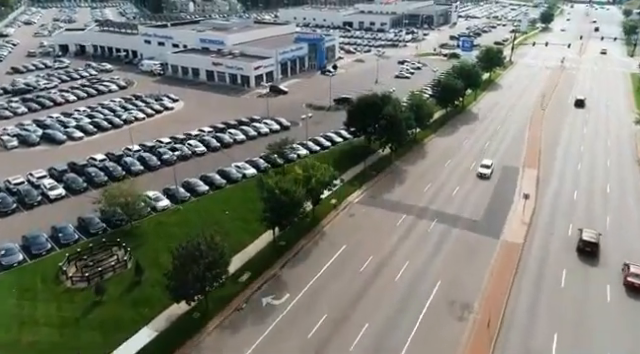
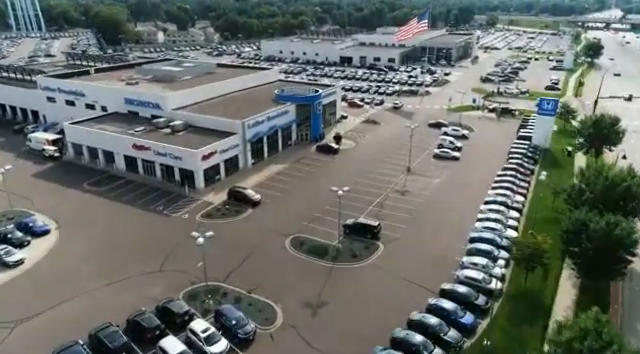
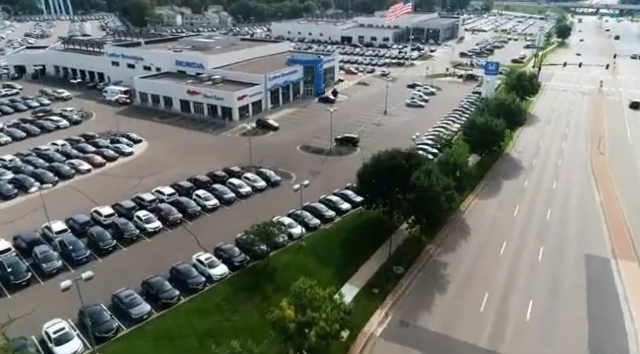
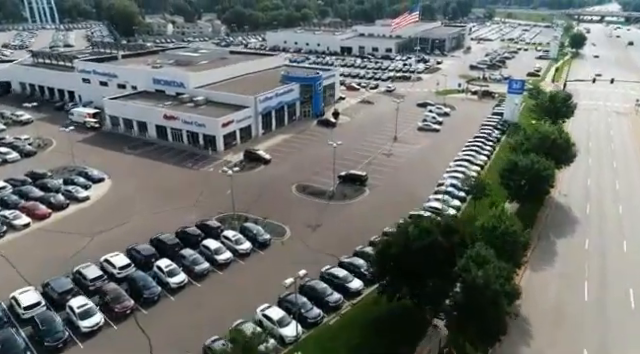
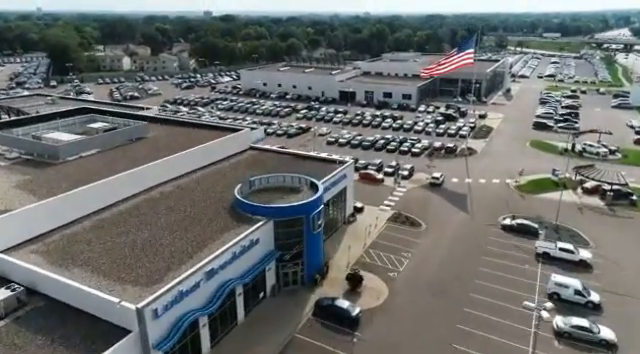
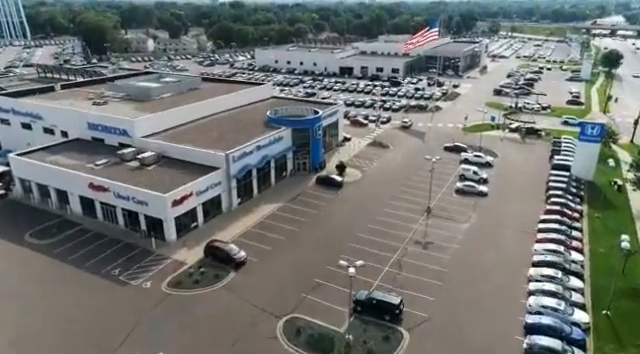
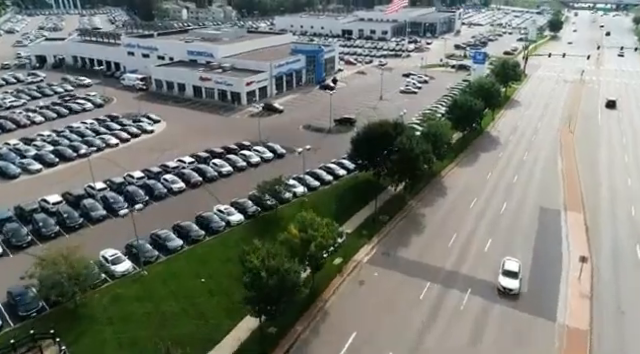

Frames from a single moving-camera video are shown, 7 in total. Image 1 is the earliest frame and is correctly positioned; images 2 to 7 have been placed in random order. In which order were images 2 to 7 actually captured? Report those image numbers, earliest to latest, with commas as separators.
7, 3, 4, 2, 6, 5
